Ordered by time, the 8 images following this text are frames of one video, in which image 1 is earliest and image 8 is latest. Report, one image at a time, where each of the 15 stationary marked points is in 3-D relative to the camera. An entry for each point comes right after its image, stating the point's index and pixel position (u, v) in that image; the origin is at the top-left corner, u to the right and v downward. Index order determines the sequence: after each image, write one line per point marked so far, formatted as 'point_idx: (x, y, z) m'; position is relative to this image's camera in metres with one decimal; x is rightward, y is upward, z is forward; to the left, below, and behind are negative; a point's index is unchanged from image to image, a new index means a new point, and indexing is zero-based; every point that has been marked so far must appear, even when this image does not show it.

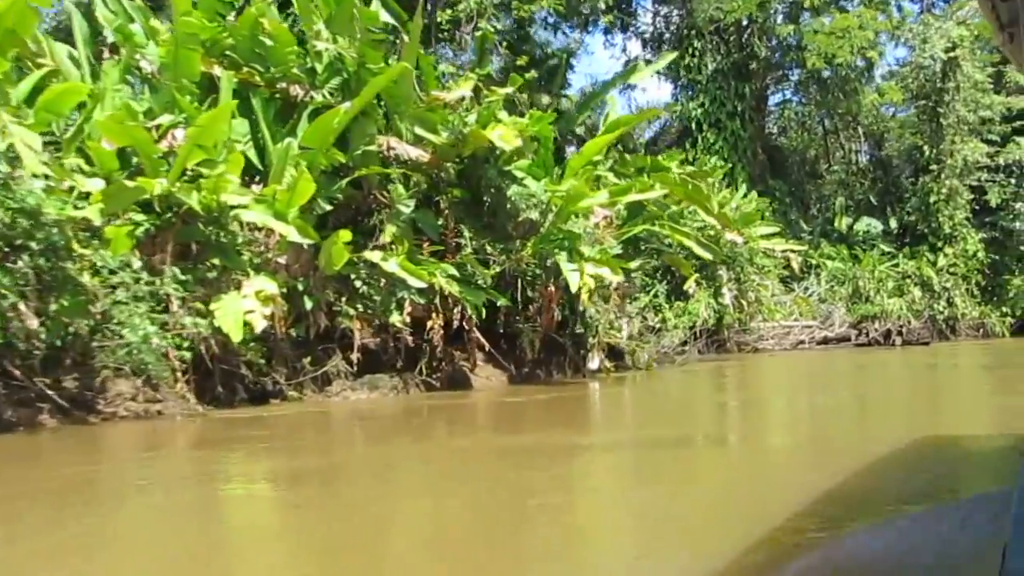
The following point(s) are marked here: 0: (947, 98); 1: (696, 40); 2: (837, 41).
0: (+6.4, +2.9, +15.3) m
1: (+2.8, +3.8, +15.8) m
2: (+4.7, +3.7, +15.3) m
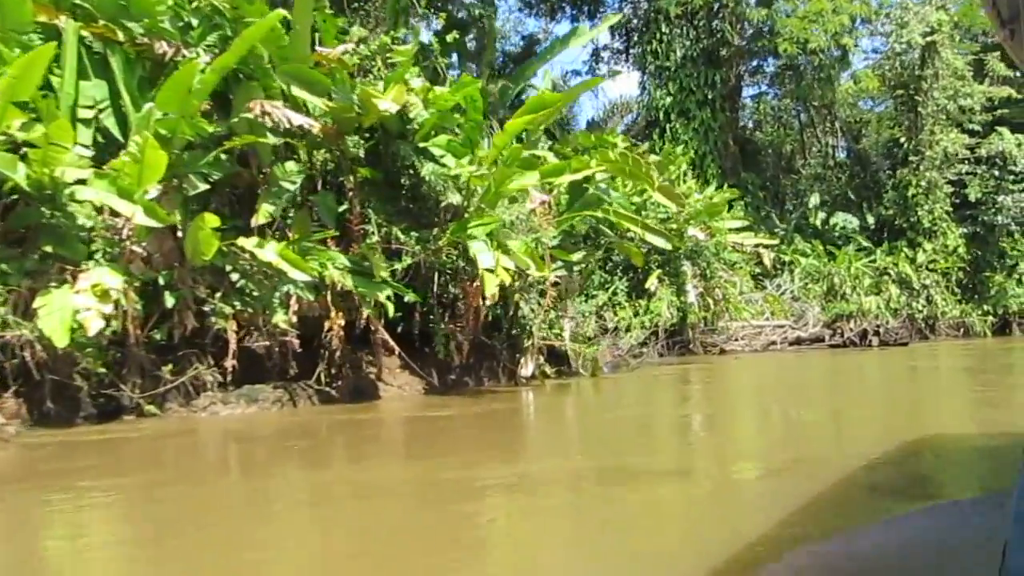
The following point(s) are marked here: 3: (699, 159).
0: (+5.8, +2.9, +14.6) m
1: (+2.2, +3.8, +15.0) m
2: (+4.1, +3.7, +14.6) m
3: (+2.6, +1.8, +14.7) m
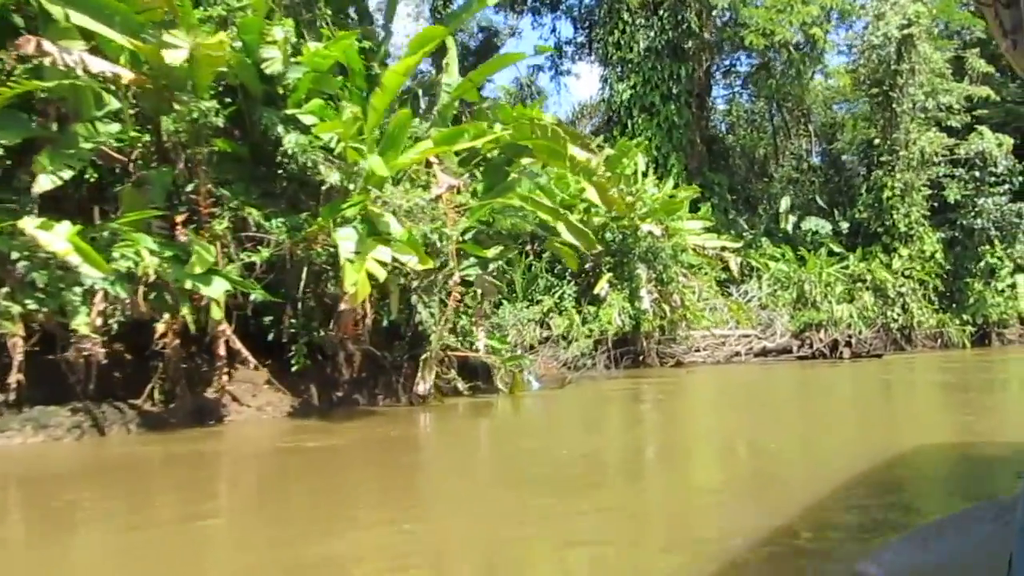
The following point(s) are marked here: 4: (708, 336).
0: (+5.2, +2.8, +13.8) m
1: (+1.6, +3.7, +14.1) m
2: (+3.5, +3.6, +13.7) m
3: (+2.0, +1.7, +13.8) m
4: (+2.1, -0.5, +11.2) m
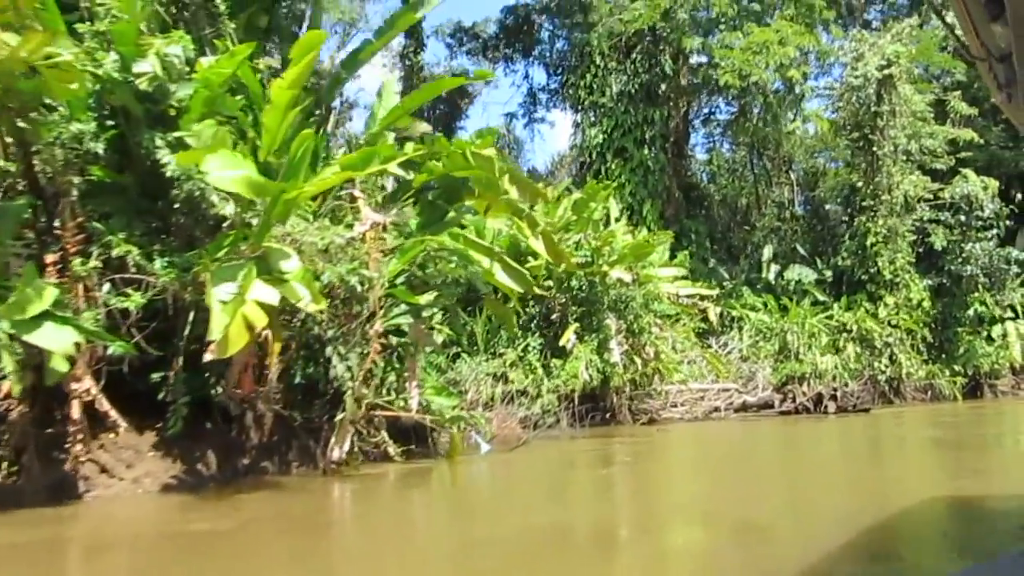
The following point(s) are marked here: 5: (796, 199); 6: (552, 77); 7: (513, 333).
0: (+4.8, +2.1, +13.4) m
1: (+1.1, +3.1, +13.7) m
2: (+3.1, +3.0, +13.3) m
3: (+1.6, +1.1, +13.3) m
4: (+1.7, -1.0, +10.6) m
5: (+4.7, +1.5, +17.2) m
6: (+0.6, +3.3, +16.5) m
7: (0.0, -0.4, +8.8) m
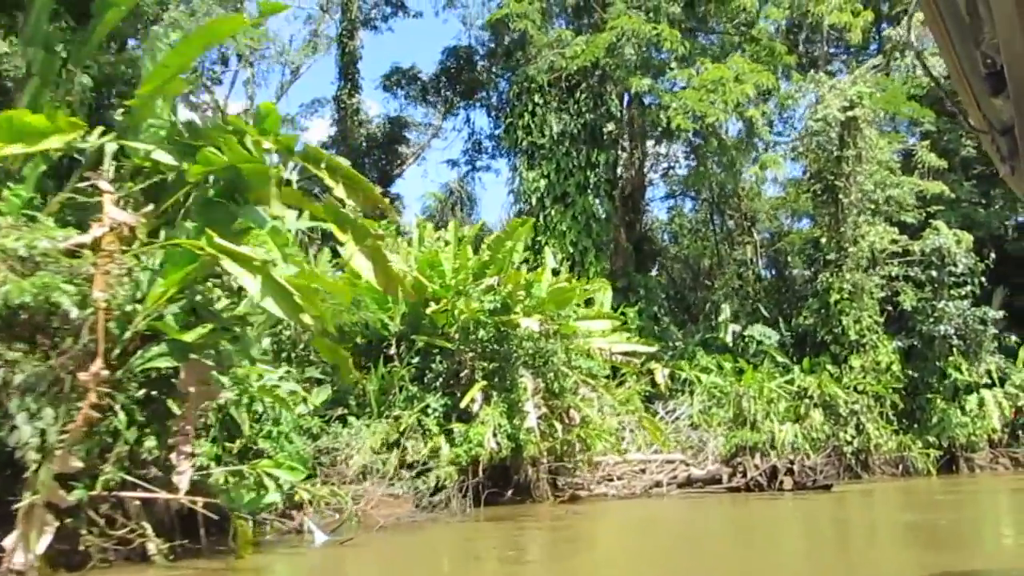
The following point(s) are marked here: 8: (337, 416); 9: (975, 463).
0: (+4.0, +1.4, +12.3) m
1: (+0.3, +2.3, +12.6) m
2: (+2.3, +2.3, +12.2) m
3: (+0.8, +0.4, +12.0) m
4: (+1.0, -1.6, +9.2) m
5: (+3.8, +0.5, +16.1) m
6: (-0.2, +2.5, +15.4) m
7: (-0.7, -0.8, +7.5) m
8: (-1.2, -0.9, +7.3) m
9: (+5.4, -2.1, +12.2) m
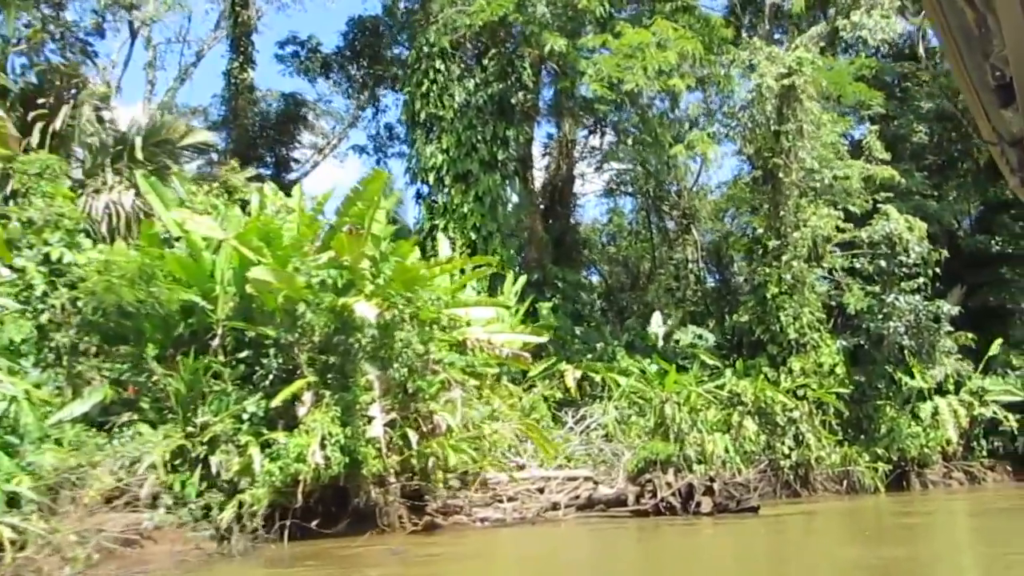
0: (+2.9, +1.5, +10.9) m
1: (-0.8, +2.4, +11.1) m
2: (+1.2, +2.3, +10.8) m
3: (-0.3, +0.5, +10.5) m
4: (0.0, -1.4, +7.7) m
5: (+2.6, +0.5, +14.7) m
6: (-1.5, +2.5, +13.8) m
7: (-1.6, -0.6, +5.9) m
8: (-2.1, -0.7, +5.6) m
9: (+4.3, -2.0, +10.9) m
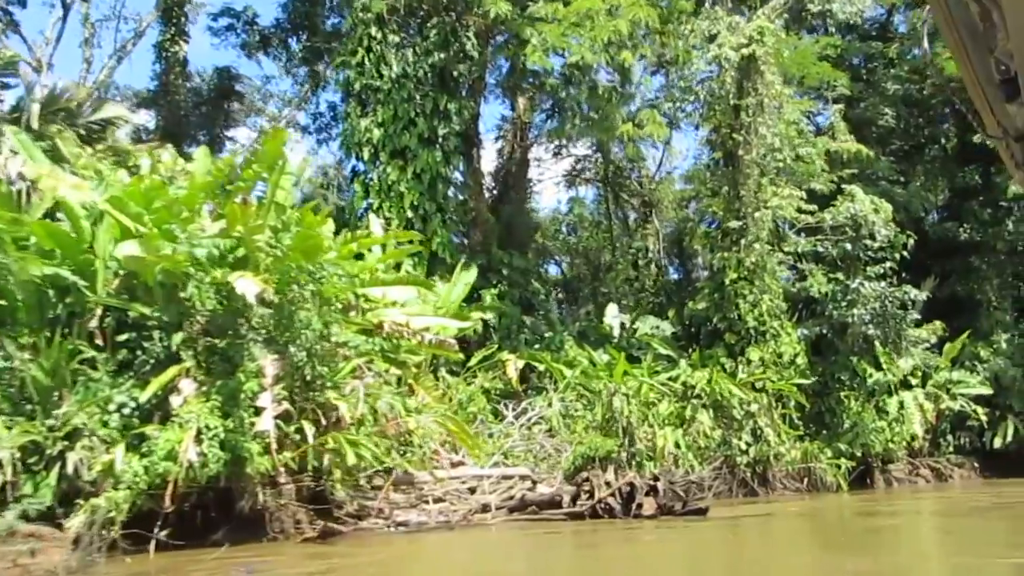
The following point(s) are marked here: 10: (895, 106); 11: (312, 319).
0: (+2.3, +1.6, +10.3) m
1: (-1.3, +2.6, +10.3) m
2: (+0.7, +2.5, +10.1) m
3: (-0.9, +0.6, +9.8) m
4: (-0.5, -1.3, +7.0) m
5: (+1.9, +0.7, +14.0) m
6: (-2.1, +2.7, +13.1) m
7: (-2.0, -0.5, +5.1) m
8: (-2.5, -0.6, +4.8) m
9: (+3.8, -1.9, +10.3) m
10: (+4.9, +2.3, +13.2) m
11: (-1.0, -0.2, +5.2) m
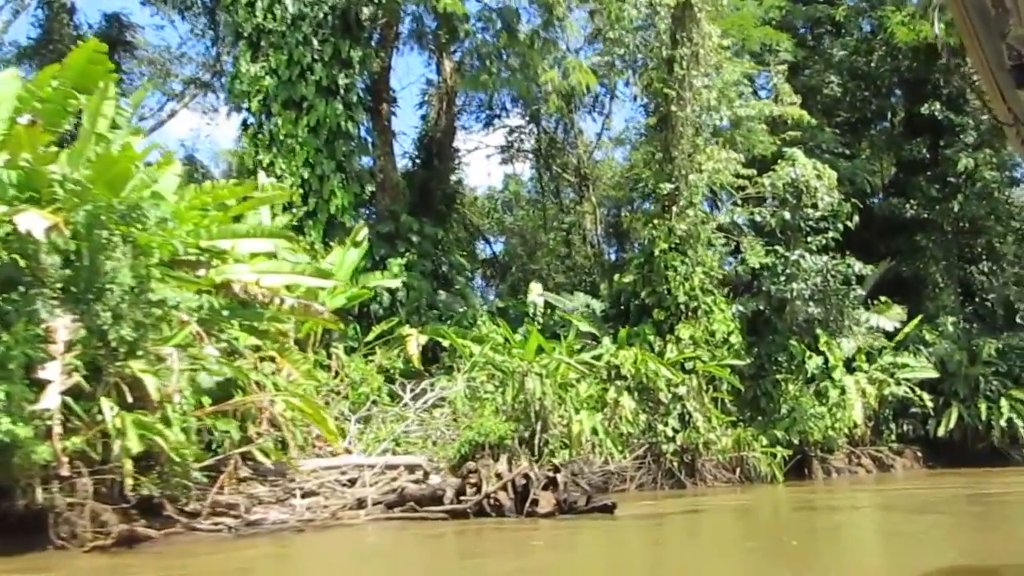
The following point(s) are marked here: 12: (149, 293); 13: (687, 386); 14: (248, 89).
0: (+1.5, +1.9, +9.3) m
1: (-2.1, +2.9, +9.2) m
2: (-0.1, +2.7, +9.1) m
3: (-1.7, +0.9, +8.7) m
4: (-1.2, -1.0, +6.0) m
5: (+0.9, +1.0, +13.1) m
6: (-3.0, +3.0, +11.9) m
7: (-2.6, -0.2, +4.0) m
8: (-3.1, -0.4, +3.7) m
9: (+2.9, -1.6, +9.5) m
10: (+3.9, +2.6, +12.4) m
11: (-1.6, +0.1, +4.2) m
12: (-1.5, 0.0, +4.4) m
13: (+1.4, -0.8, +8.1) m
14: (-2.3, +1.7, +9.1) m
